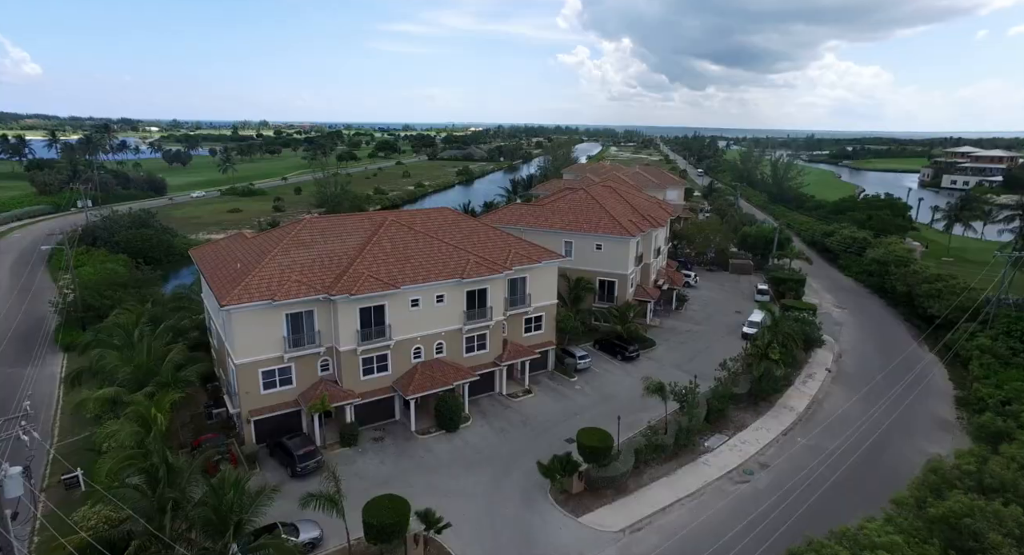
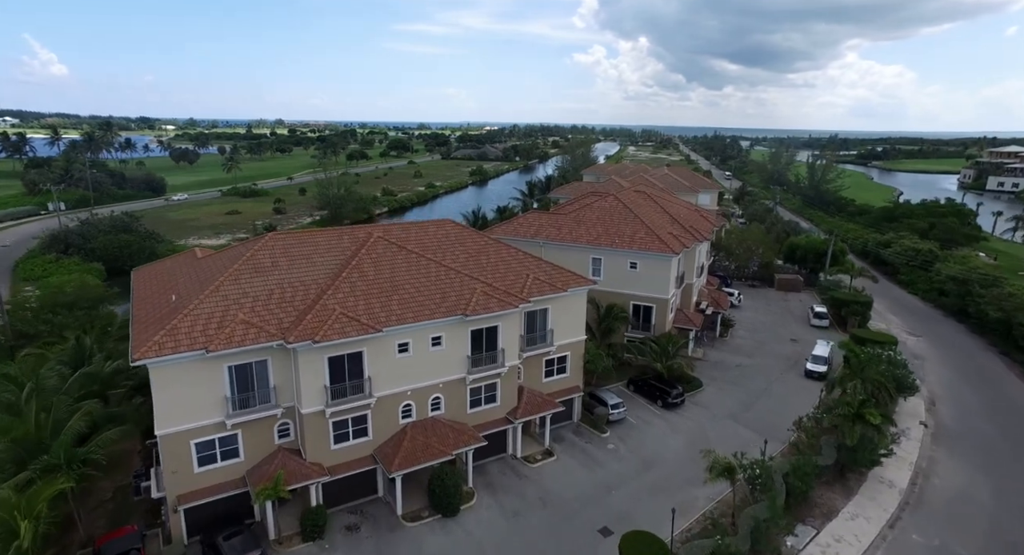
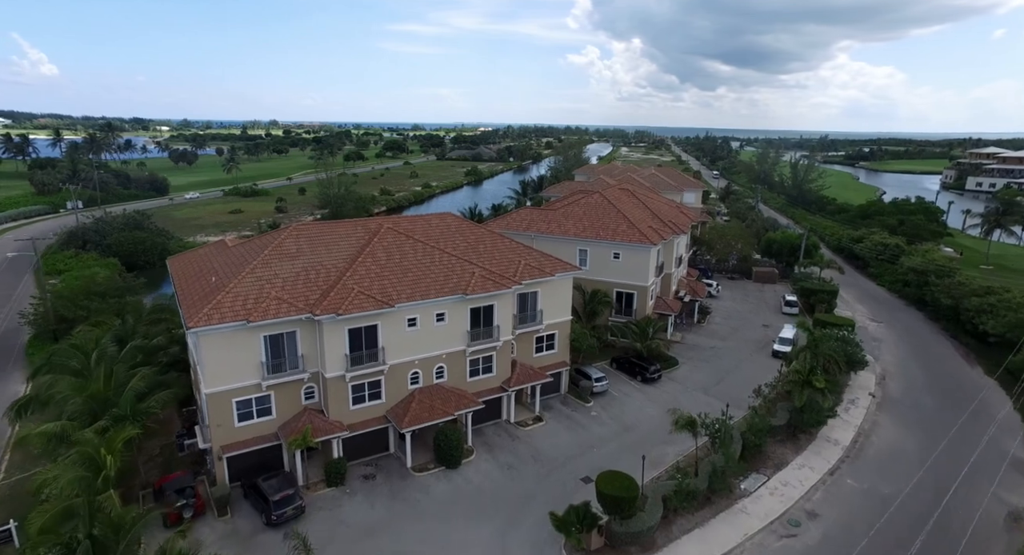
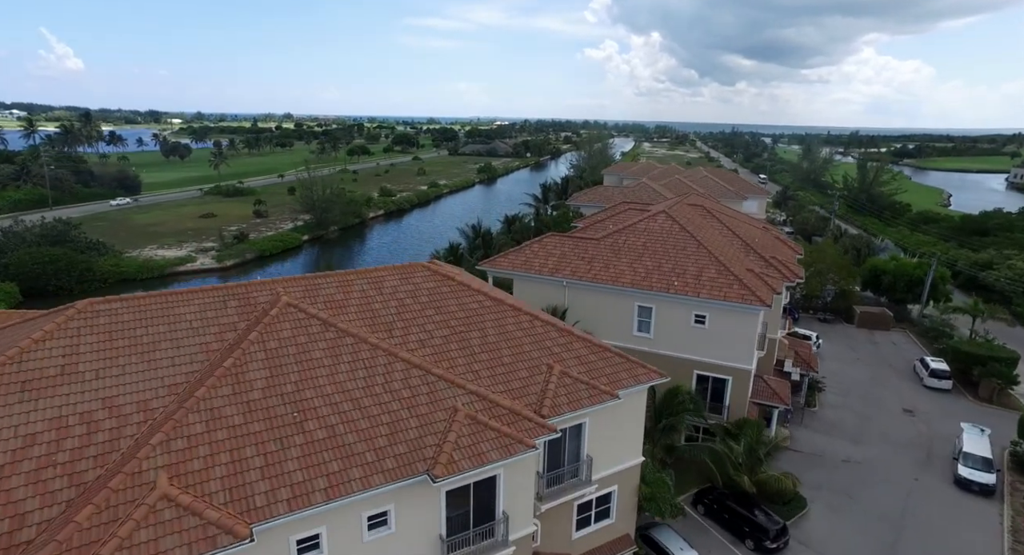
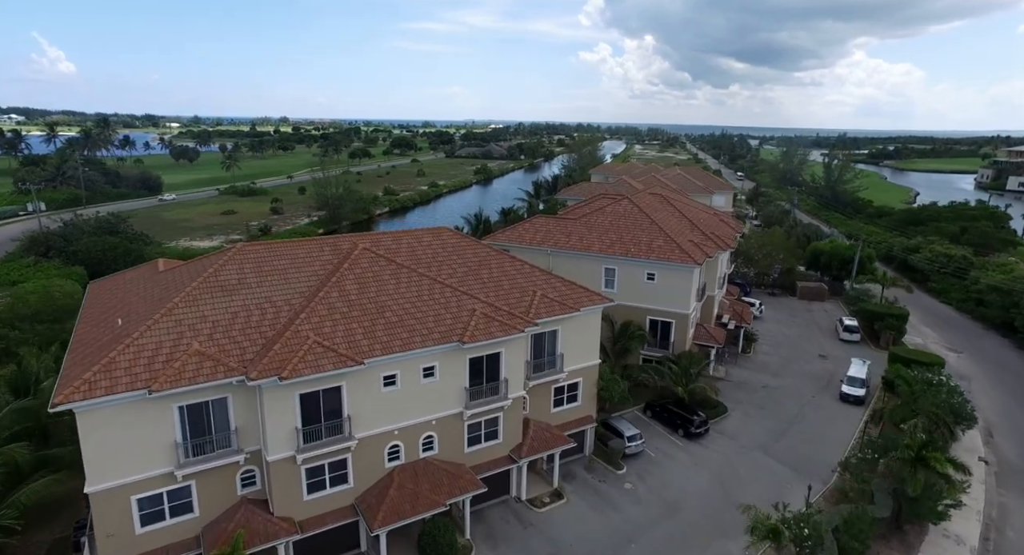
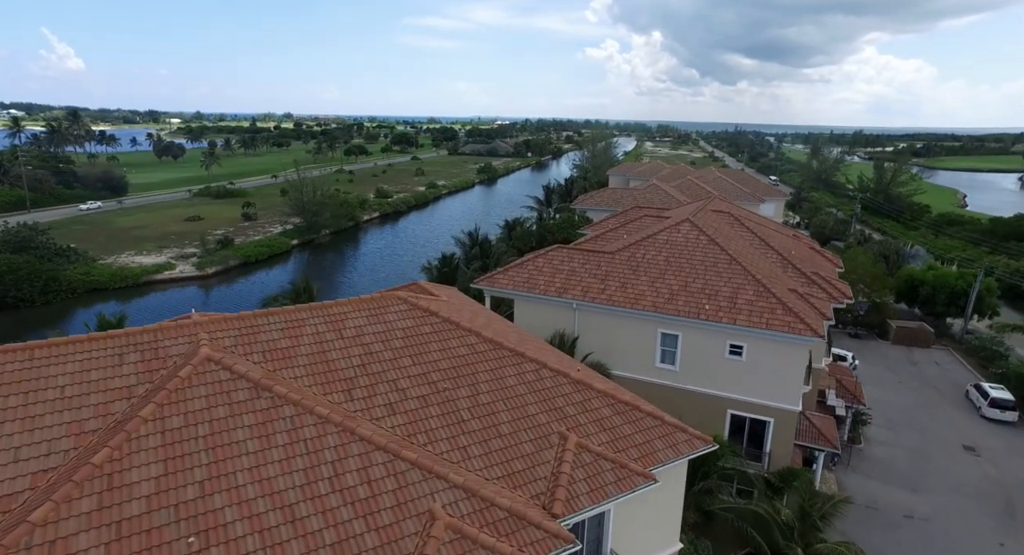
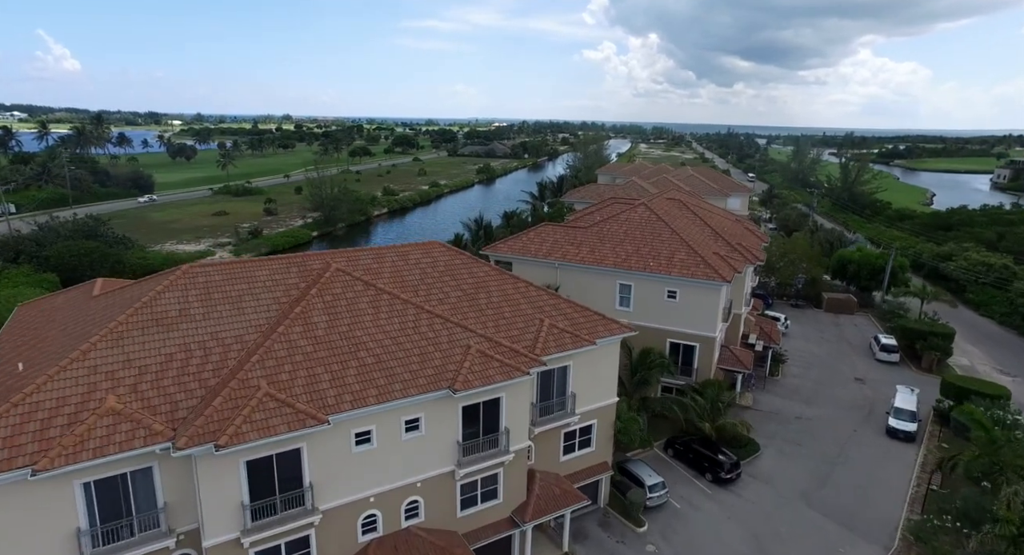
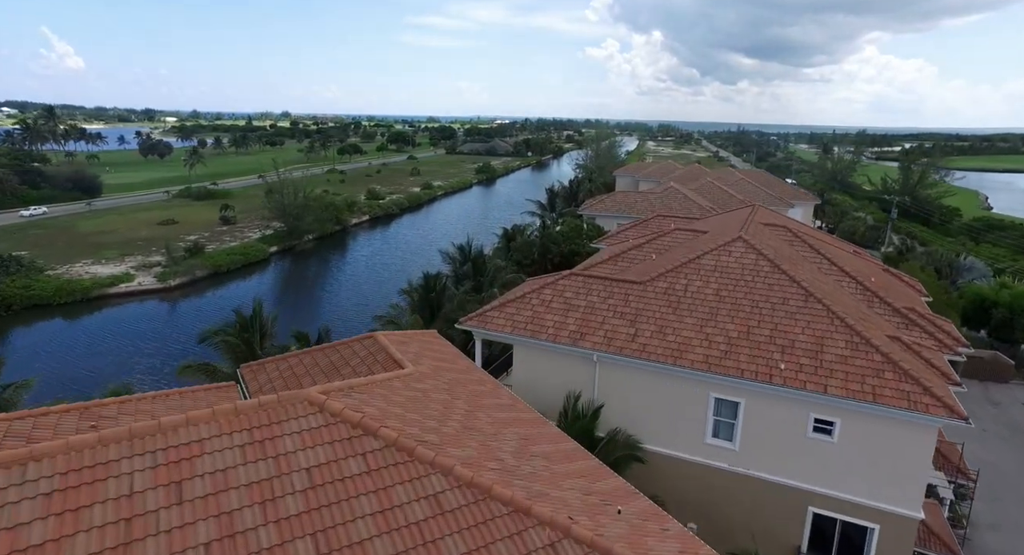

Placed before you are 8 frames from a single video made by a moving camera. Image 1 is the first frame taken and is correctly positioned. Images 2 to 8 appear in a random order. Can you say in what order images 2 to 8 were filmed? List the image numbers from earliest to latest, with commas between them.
3, 2, 5, 7, 4, 6, 8
